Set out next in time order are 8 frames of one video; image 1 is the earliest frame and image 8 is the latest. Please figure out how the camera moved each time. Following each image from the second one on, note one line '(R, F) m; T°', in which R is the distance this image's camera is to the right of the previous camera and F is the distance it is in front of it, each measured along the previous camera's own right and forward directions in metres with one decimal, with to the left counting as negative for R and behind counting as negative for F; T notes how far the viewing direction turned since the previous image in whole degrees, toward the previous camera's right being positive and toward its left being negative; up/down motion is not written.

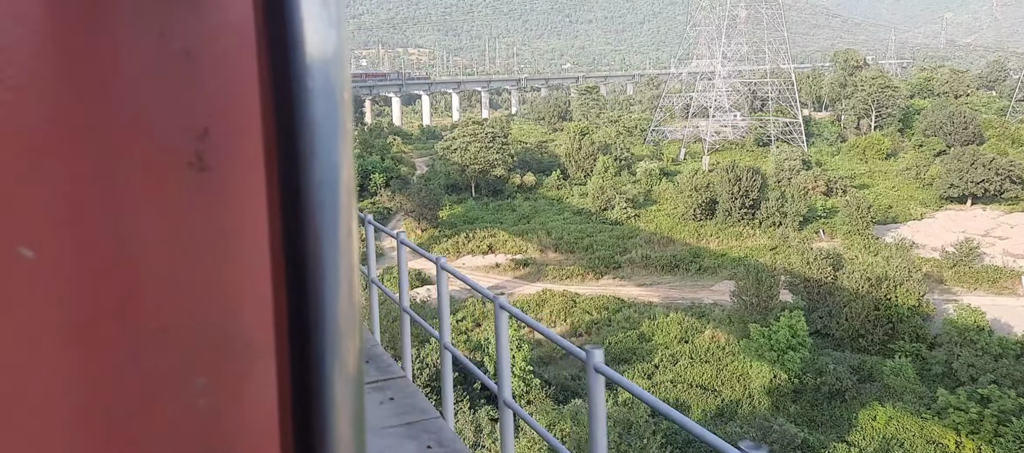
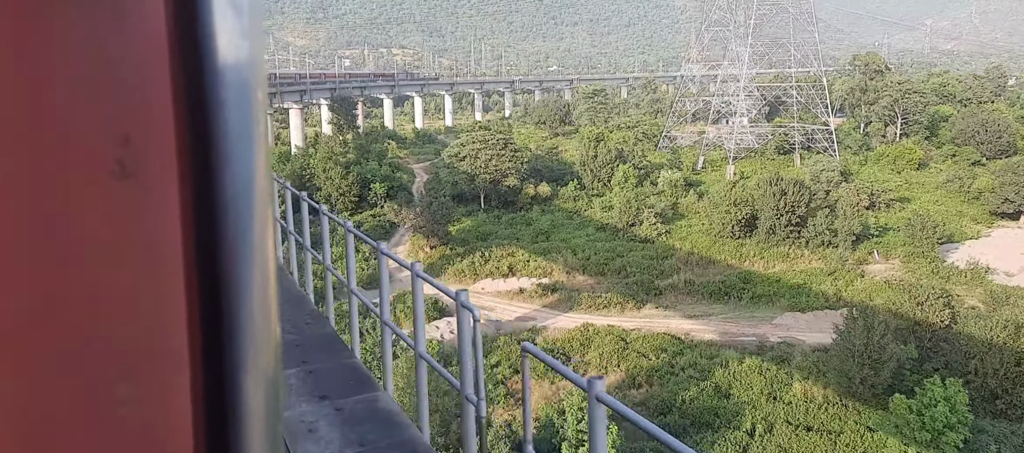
(-1.0, +2.3) m; +1°
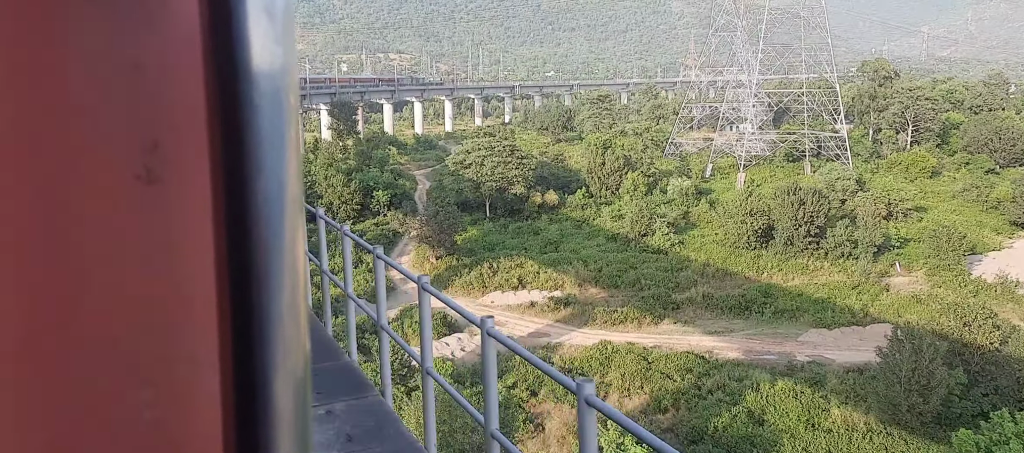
(-0.3, +0.7) m; 0°
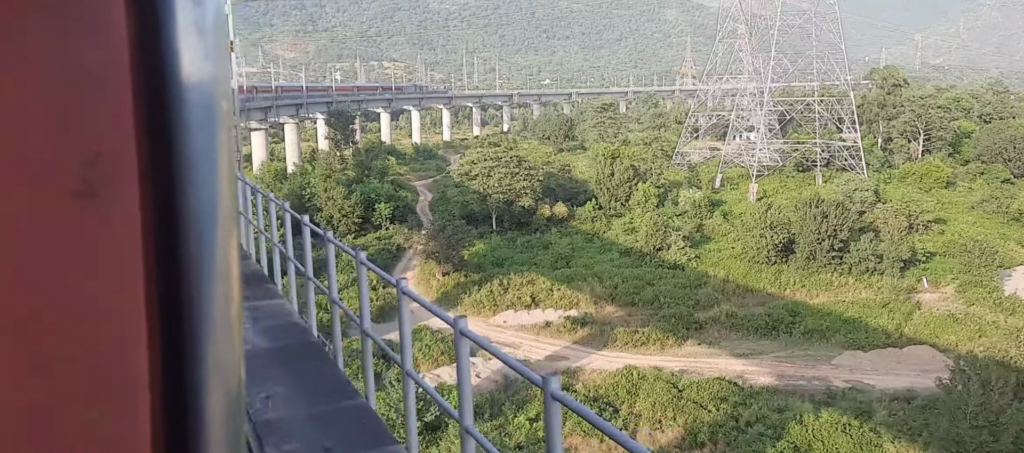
(-0.4, +0.8) m; 0°
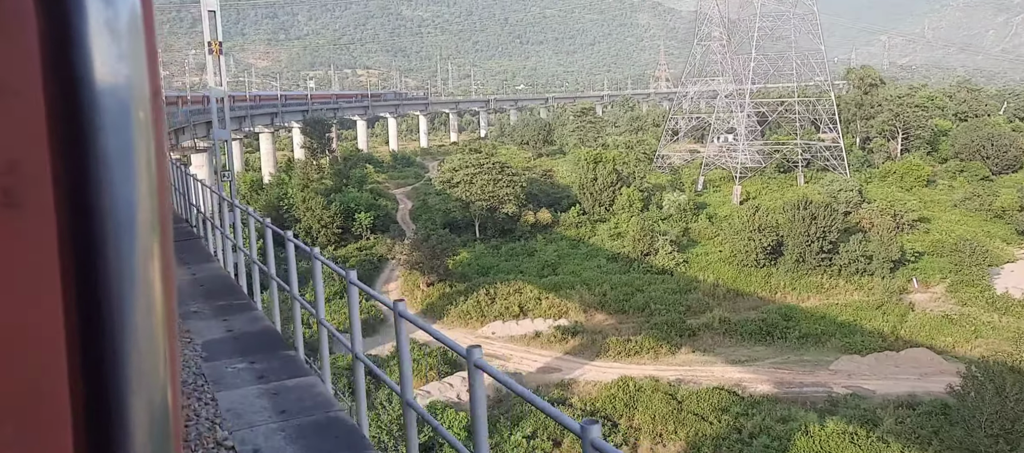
(-0.2, +0.4) m; +2°
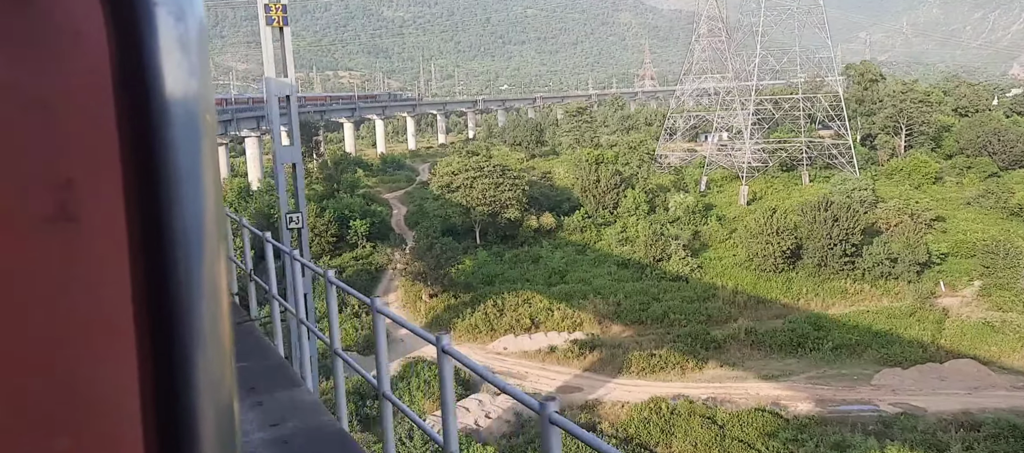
(-0.5, +1.0) m; +1°
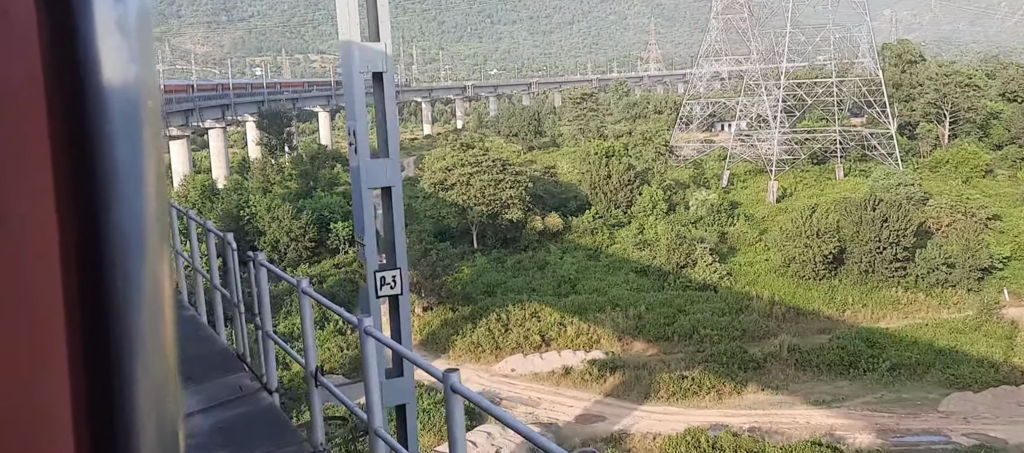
(-0.5, +2.2) m; +1°
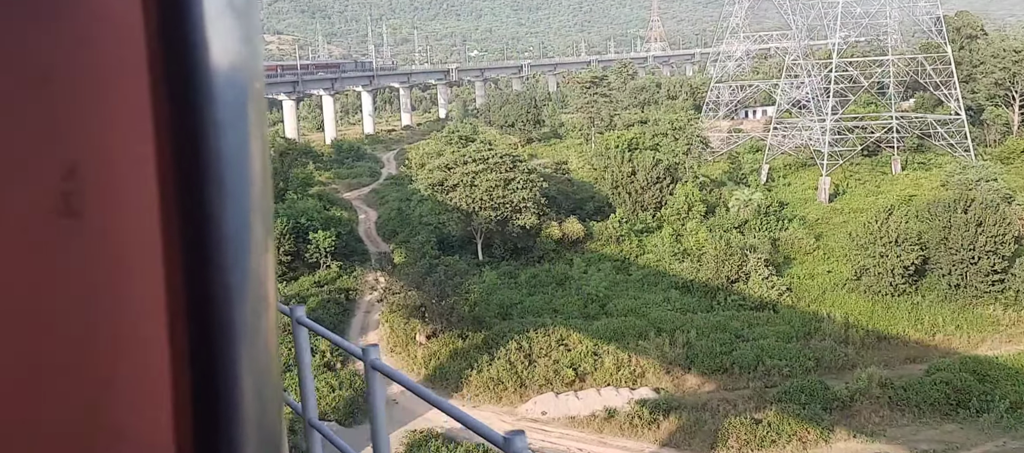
(-1.0, +2.8) m; +3°
